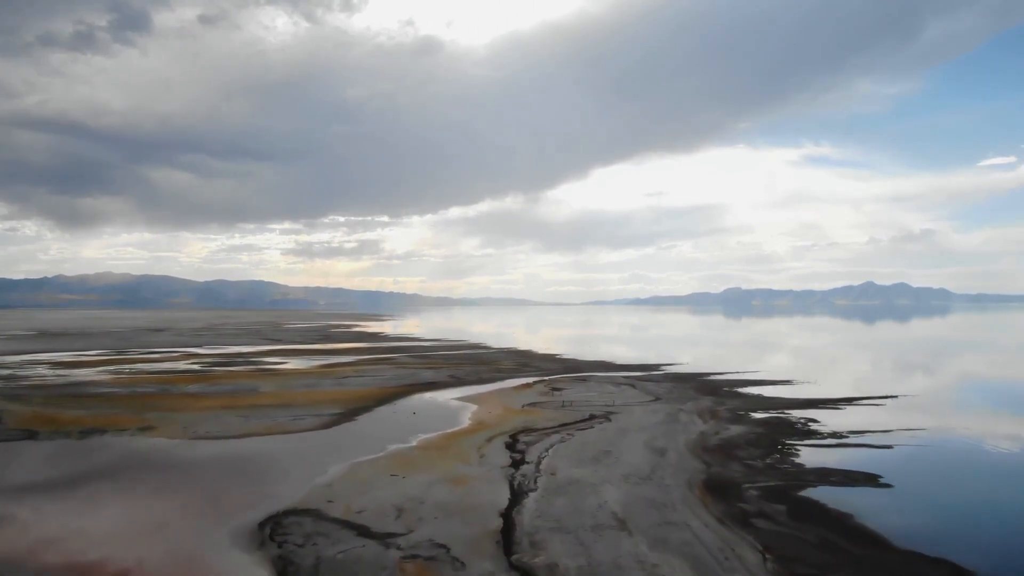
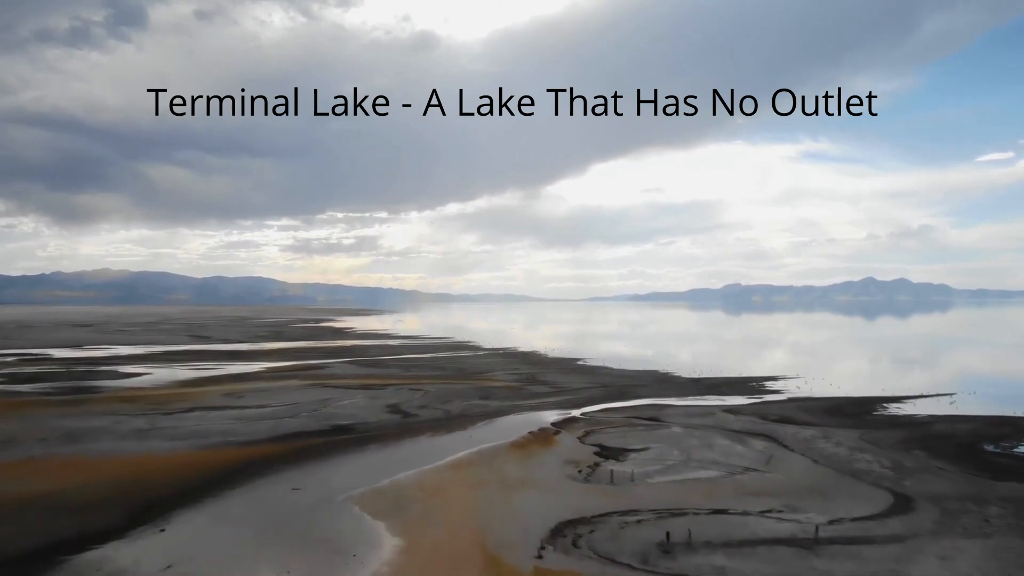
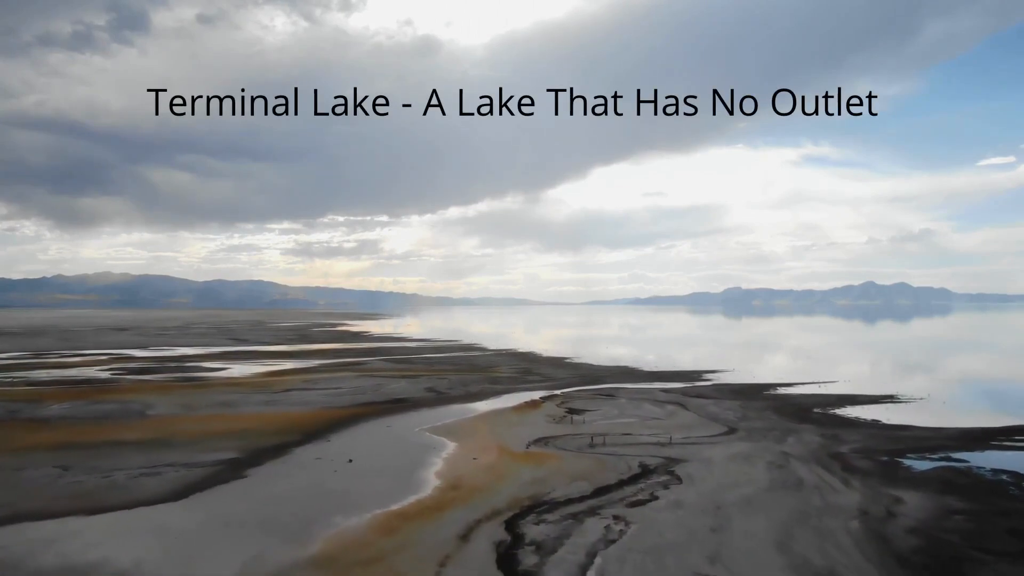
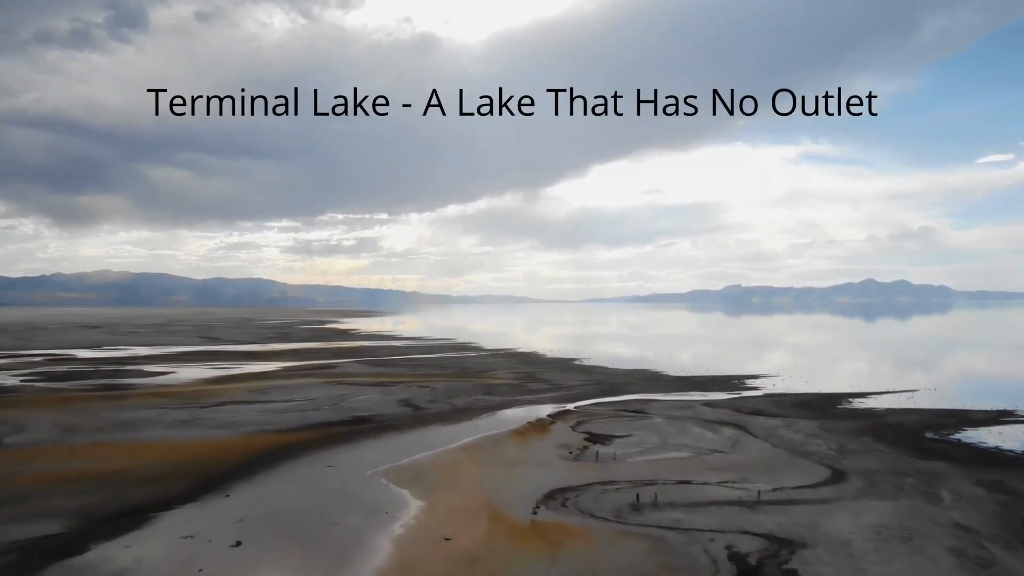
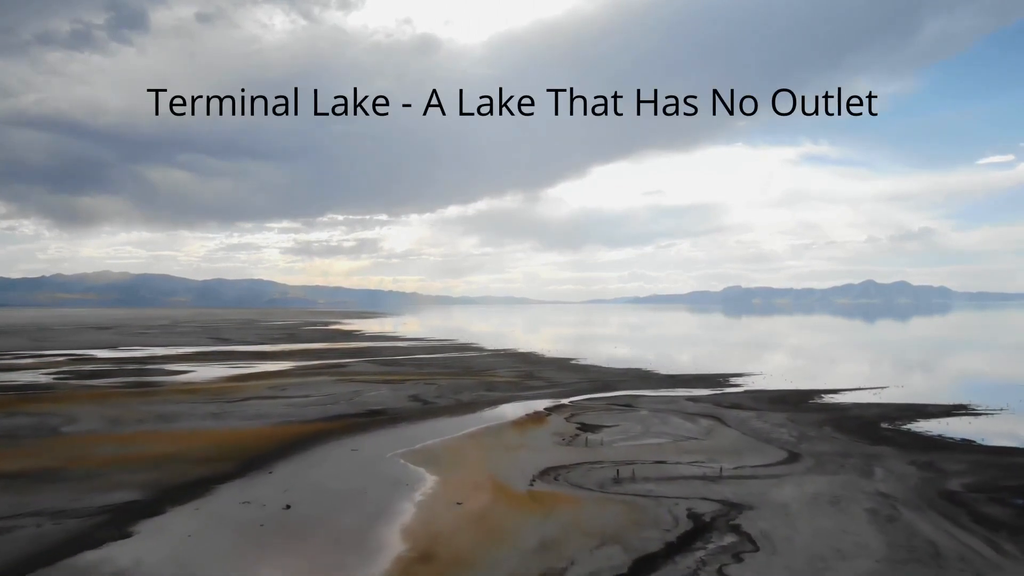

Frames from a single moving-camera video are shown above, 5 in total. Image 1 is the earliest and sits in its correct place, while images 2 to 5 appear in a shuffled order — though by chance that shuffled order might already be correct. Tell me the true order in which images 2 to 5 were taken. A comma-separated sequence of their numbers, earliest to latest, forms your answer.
3, 5, 4, 2
